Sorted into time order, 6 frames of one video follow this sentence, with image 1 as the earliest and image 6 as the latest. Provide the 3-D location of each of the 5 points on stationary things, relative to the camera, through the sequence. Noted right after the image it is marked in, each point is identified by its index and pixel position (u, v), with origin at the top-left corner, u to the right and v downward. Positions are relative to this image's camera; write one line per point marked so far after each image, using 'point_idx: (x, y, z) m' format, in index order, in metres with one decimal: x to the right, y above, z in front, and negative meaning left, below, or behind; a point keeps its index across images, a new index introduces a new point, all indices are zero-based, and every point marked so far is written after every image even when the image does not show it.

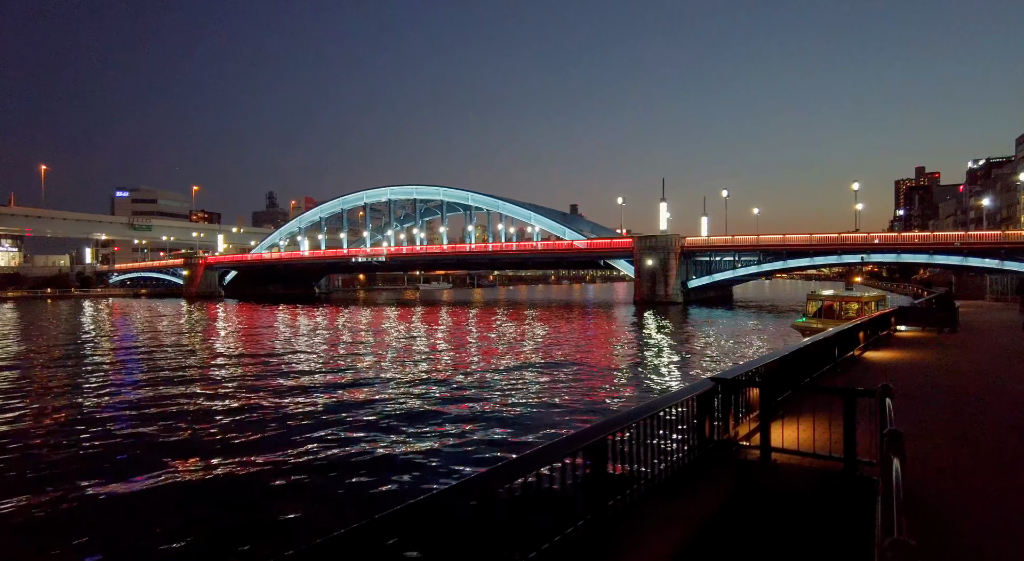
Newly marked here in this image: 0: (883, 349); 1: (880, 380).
0: (+7.4, -1.4, +12.6) m
1: (+5.9, -1.7, +10.3) m
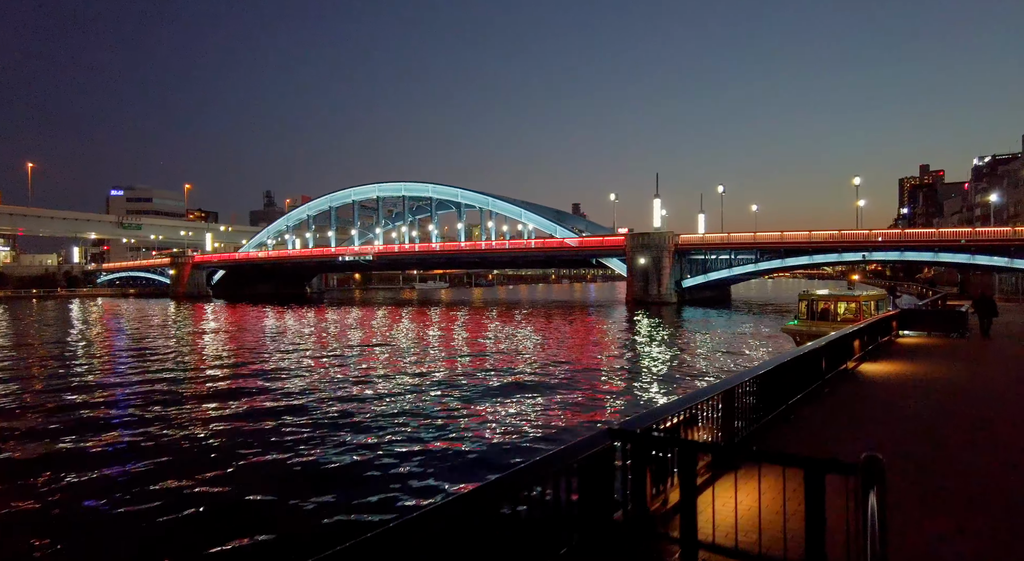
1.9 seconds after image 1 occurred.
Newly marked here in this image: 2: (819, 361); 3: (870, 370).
0: (+6.4, -1.4, +10.9) m
1: (+4.9, -1.6, +8.6) m
2: (+4.4, -1.2, +9.0) m
3: (+5.7, -1.5, +10.1) m
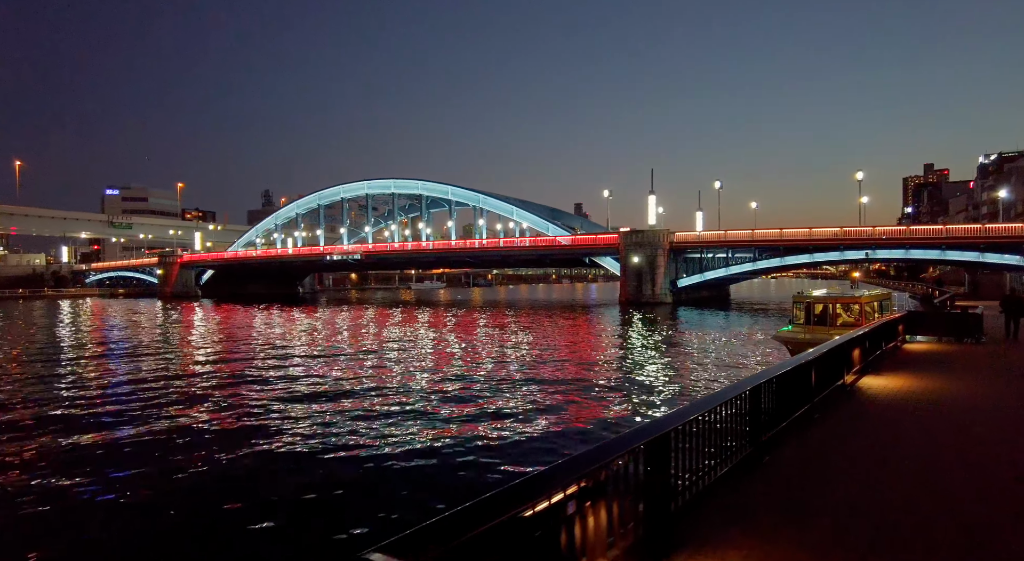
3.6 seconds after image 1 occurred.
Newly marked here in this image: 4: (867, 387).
0: (+5.5, -1.4, +9.3) m
1: (+4.0, -1.6, +7.0) m
2: (+3.5, -1.1, +7.4) m
3: (+4.9, -1.5, +8.5) m
4: (+4.8, -1.5, +8.5) m
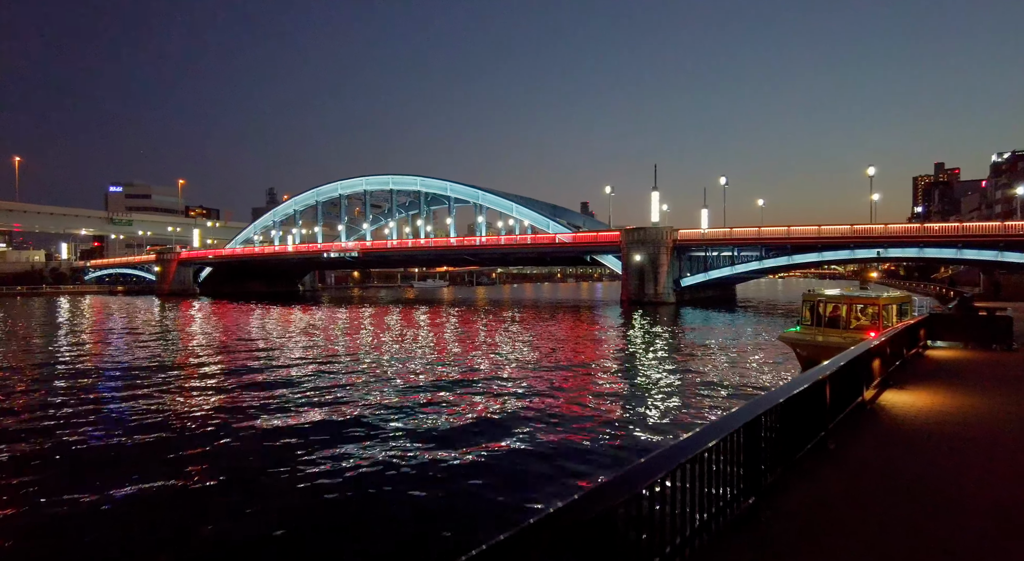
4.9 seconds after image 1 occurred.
0: (+5.1, -1.4, +8.1) m
1: (+3.6, -1.6, +5.8) m
2: (+3.1, -1.1, +6.2) m
3: (+4.4, -1.4, +7.3) m
4: (+4.4, -1.4, +7.3) m
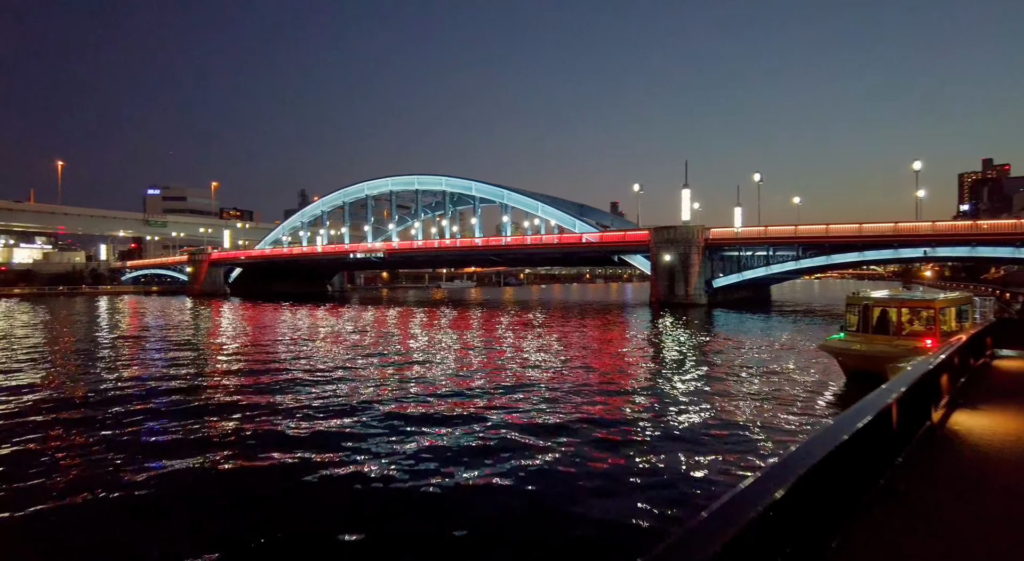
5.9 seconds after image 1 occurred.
0: (+5.1, -1.4, +7.0) m
1: (+3.5, -1.6, +4.8) m
2: (+3.0, -1.1, +5.1) m
3: (+4.4, -1.4, +6.2) m
4: (+4.4, -1.4, +6.2) m
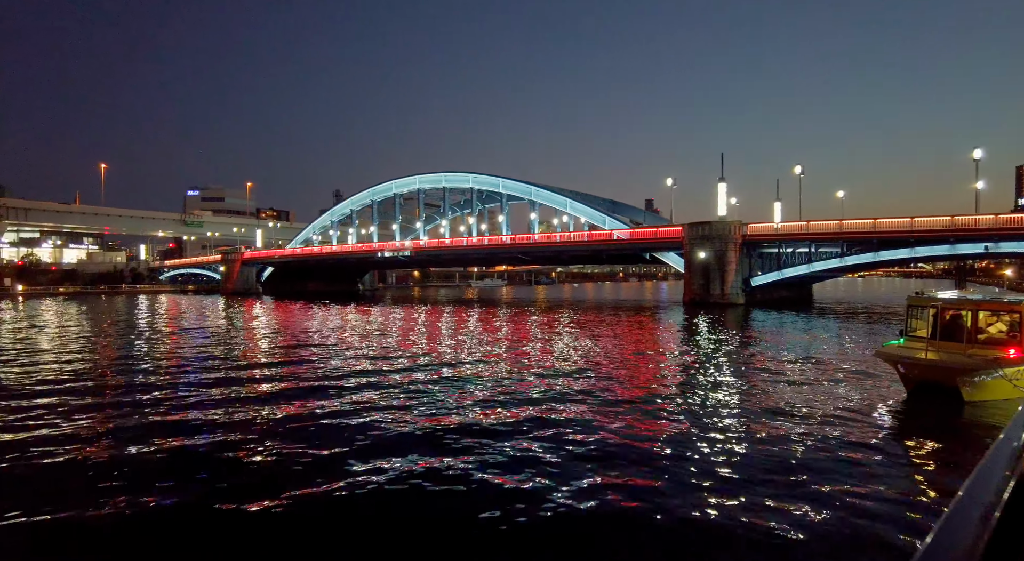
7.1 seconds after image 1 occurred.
0: (+5.0, -1.3, +5.5) m
1: (+3.3, -1.6, +3.4) m
2: (+2.9, -1.1, +3.8) m
3: (+4.3, -1.4, +4.7) m
4: (+4.2, -1.4, +4.8) m
